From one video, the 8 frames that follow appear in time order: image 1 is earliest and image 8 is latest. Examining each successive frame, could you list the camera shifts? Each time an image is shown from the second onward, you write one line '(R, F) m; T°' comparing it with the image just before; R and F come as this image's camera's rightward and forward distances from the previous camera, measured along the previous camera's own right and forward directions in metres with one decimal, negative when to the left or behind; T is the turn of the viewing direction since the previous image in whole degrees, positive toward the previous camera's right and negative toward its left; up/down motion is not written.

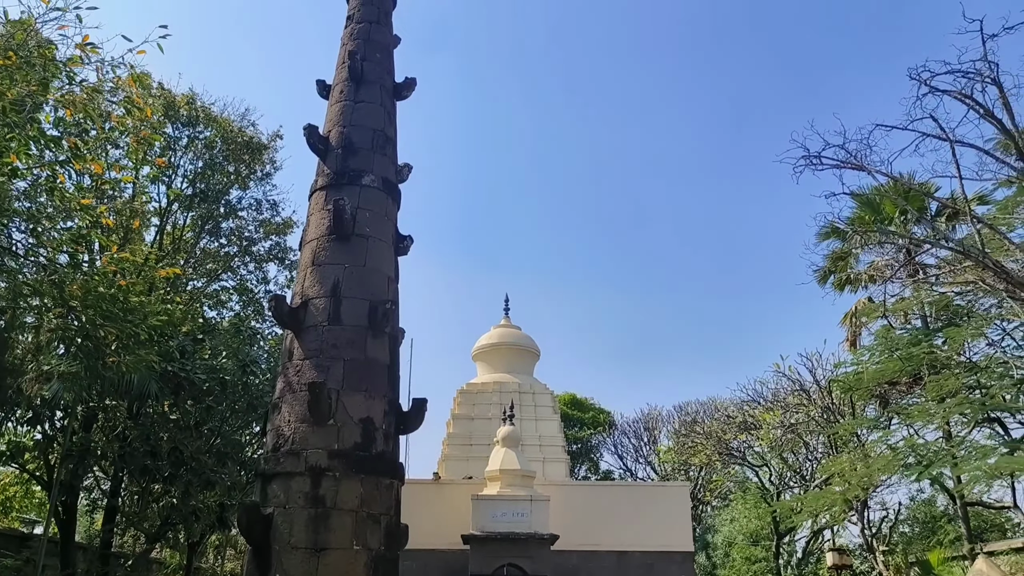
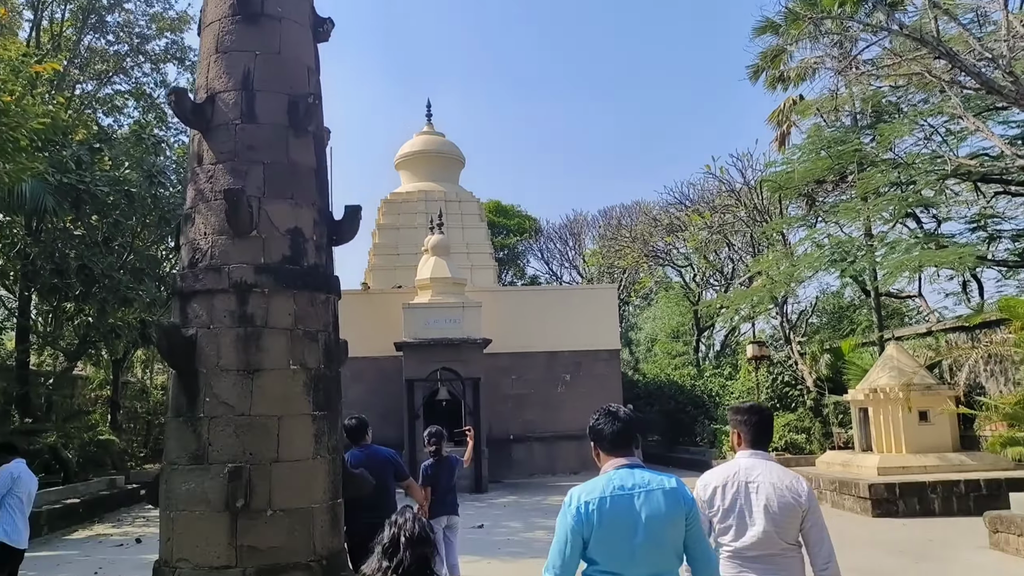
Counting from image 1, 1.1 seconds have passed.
(-0.1, +0.5) m; +5°
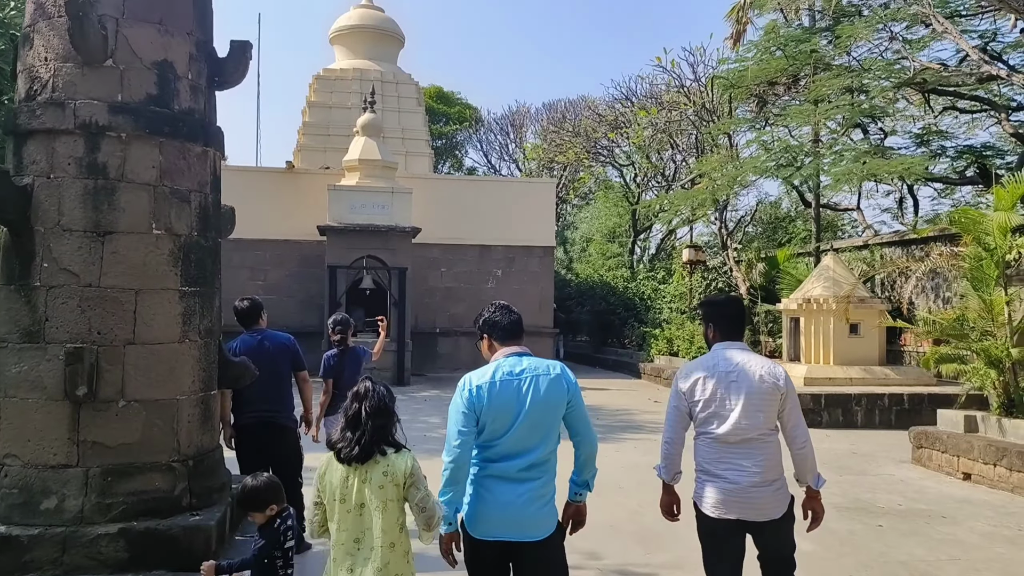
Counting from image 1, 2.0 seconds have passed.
(+0.1, +0.6) m; +5°
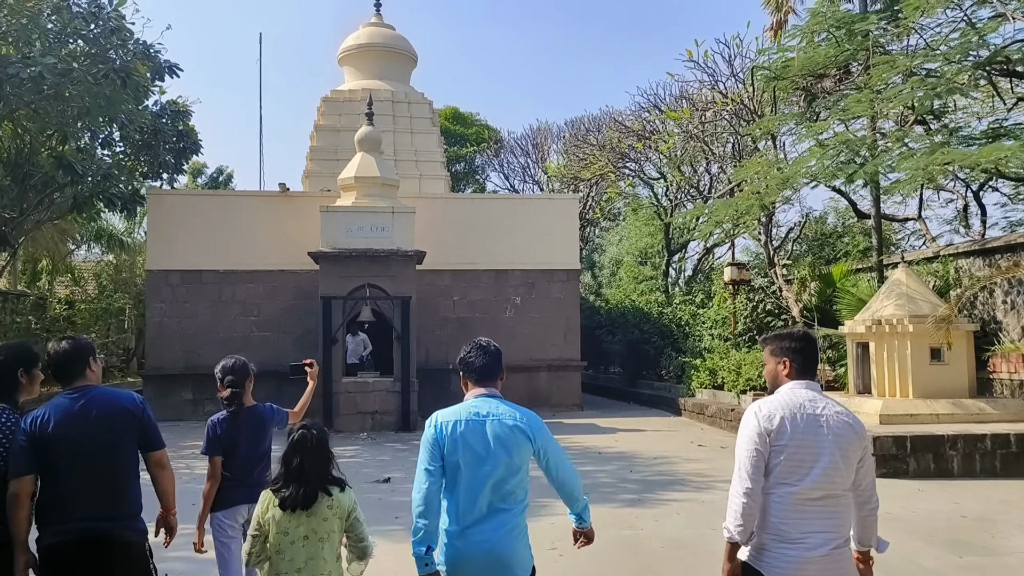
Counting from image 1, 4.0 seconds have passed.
(+0.2, +1.7) m; -2°
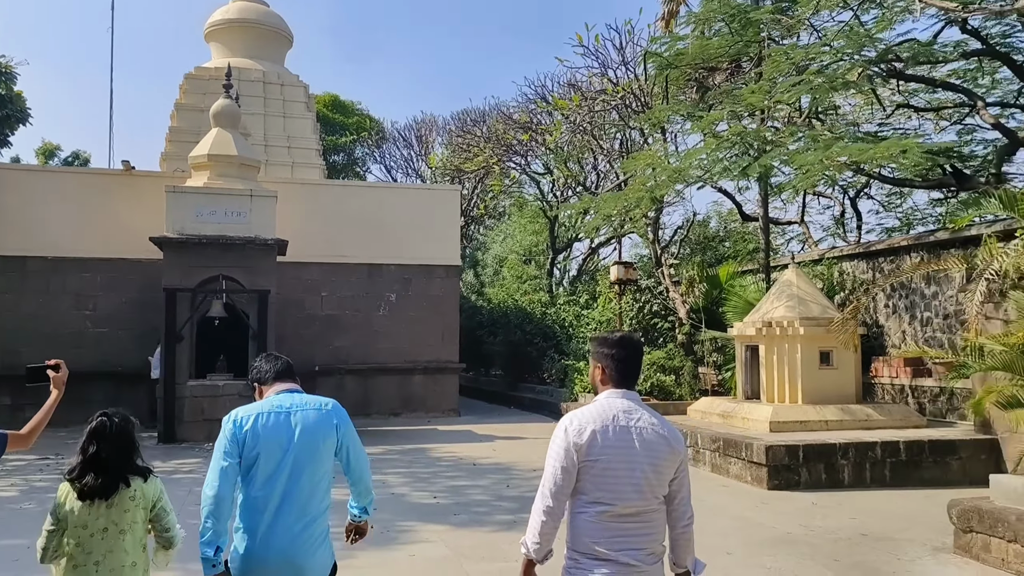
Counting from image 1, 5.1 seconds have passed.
(+0.2, +1.0) m; +8°
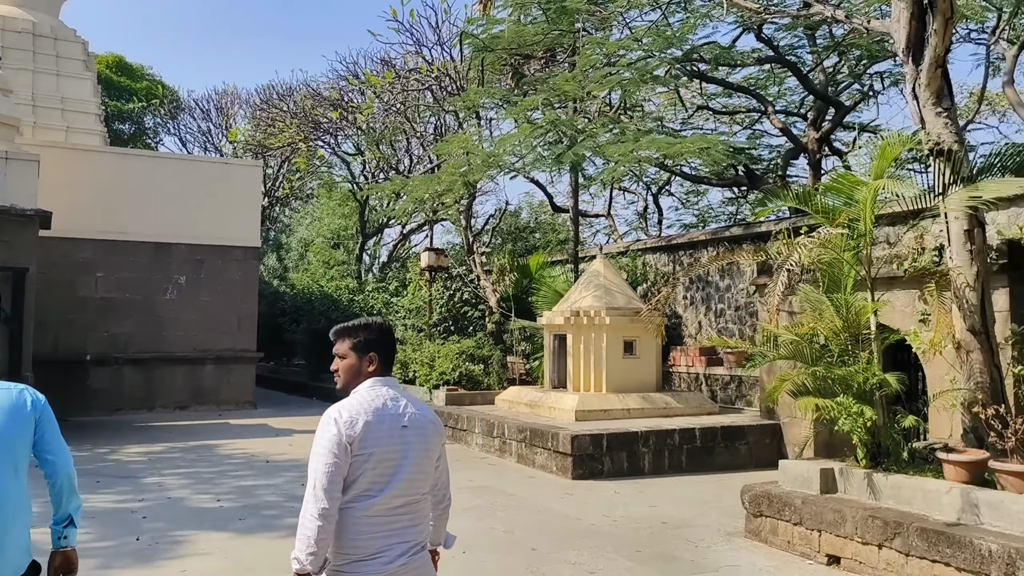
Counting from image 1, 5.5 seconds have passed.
(+0.1, +0.4) m; +13°
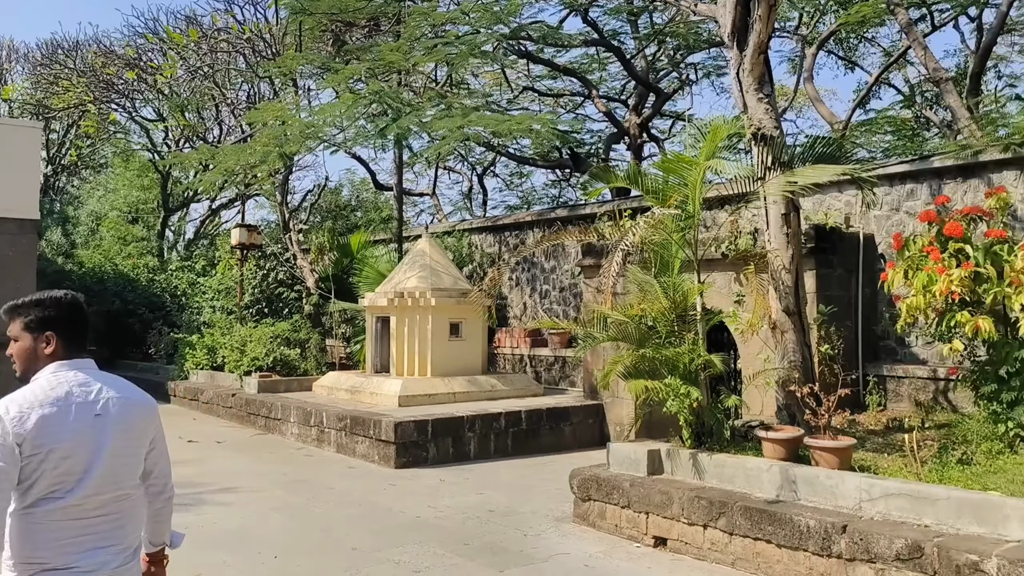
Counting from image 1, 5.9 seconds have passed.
(0.0, +0.3) m; +12°
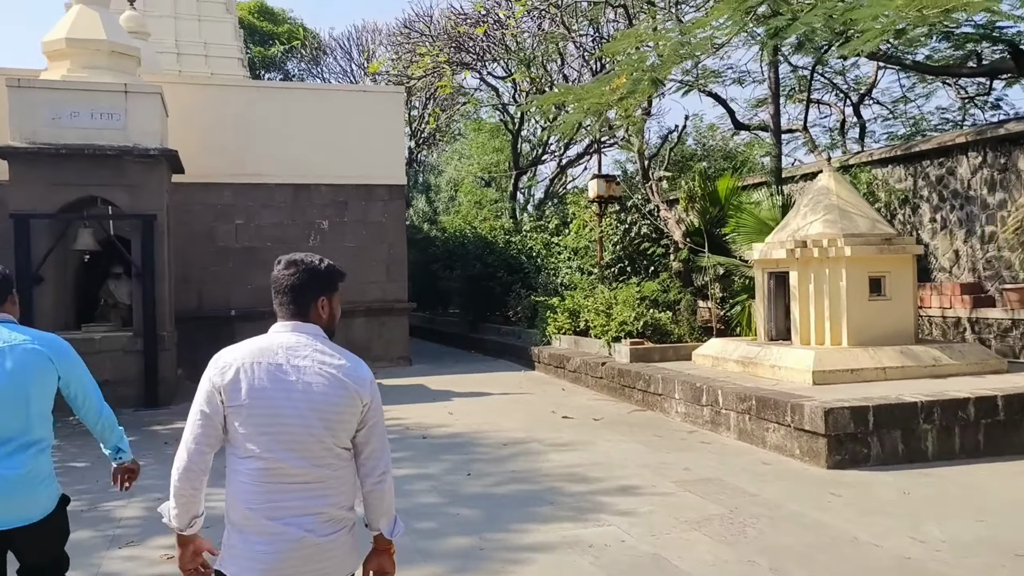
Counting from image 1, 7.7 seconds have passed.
(-0.8, +1.4) m; -22°
